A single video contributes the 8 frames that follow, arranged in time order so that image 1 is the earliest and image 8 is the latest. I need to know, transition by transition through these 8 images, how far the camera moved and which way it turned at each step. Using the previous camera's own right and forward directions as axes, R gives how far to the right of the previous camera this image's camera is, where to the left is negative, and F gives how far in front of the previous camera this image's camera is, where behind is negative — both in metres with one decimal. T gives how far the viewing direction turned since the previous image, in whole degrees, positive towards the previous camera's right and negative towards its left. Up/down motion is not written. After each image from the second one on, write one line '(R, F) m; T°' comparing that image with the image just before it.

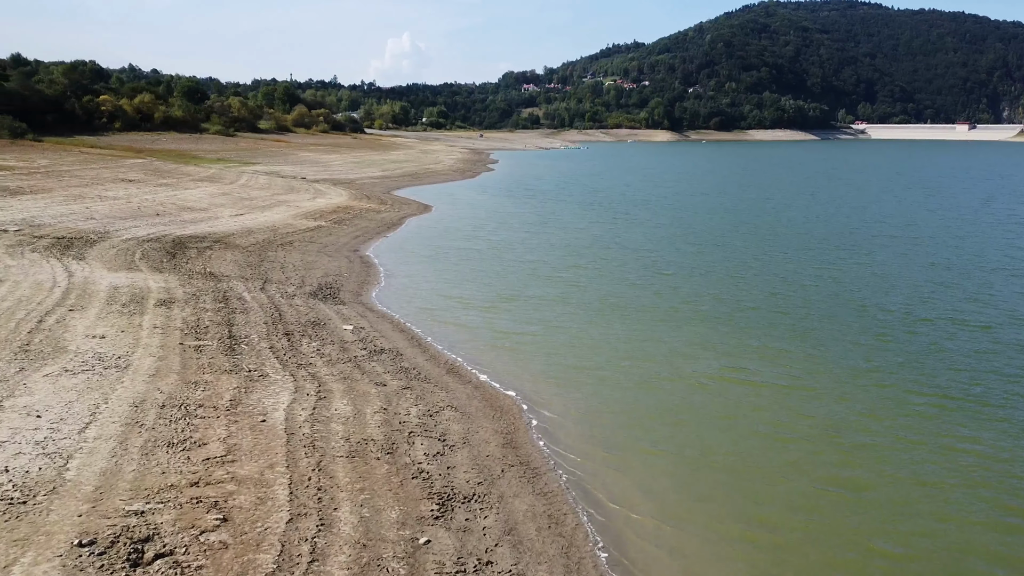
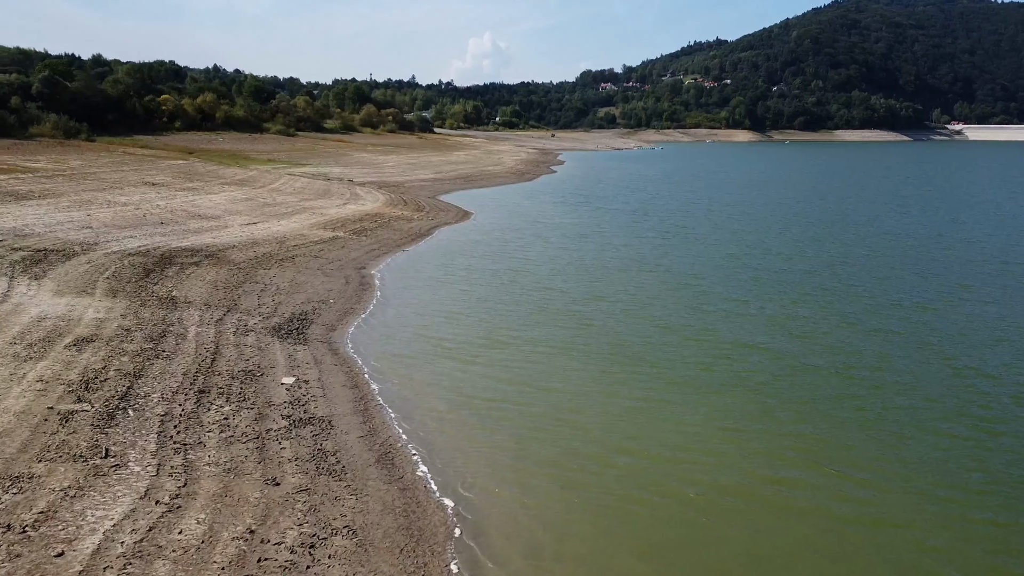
(+1.2, +2.9) m; -5°
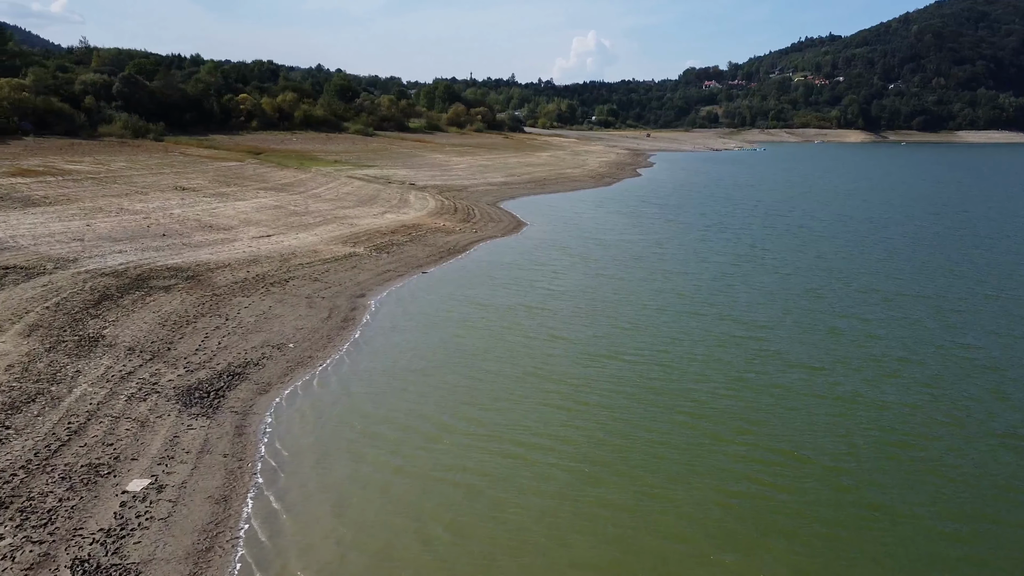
(+1.5, +3.4) m; -7°
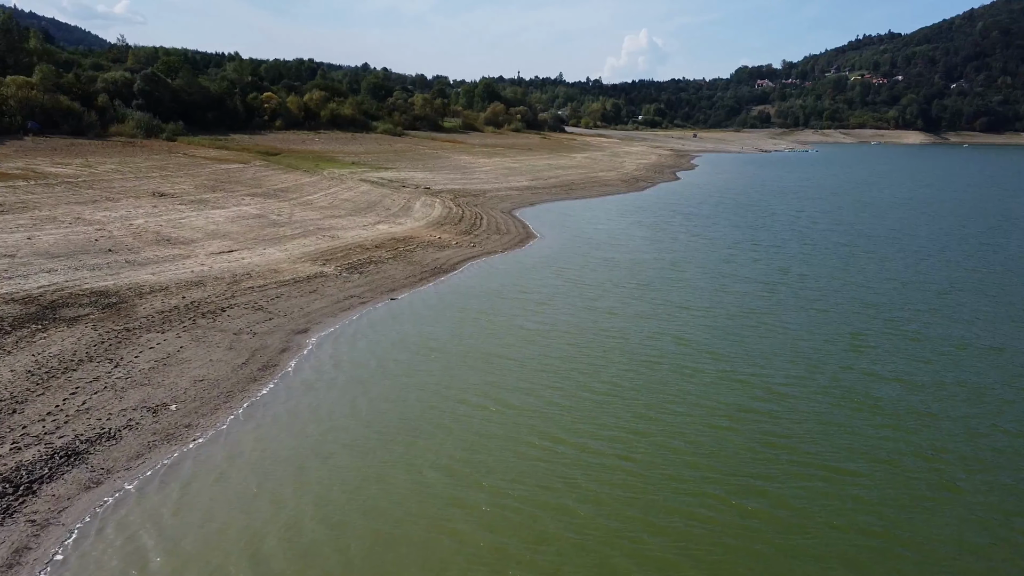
(+1.3, +2.8) m; -3°
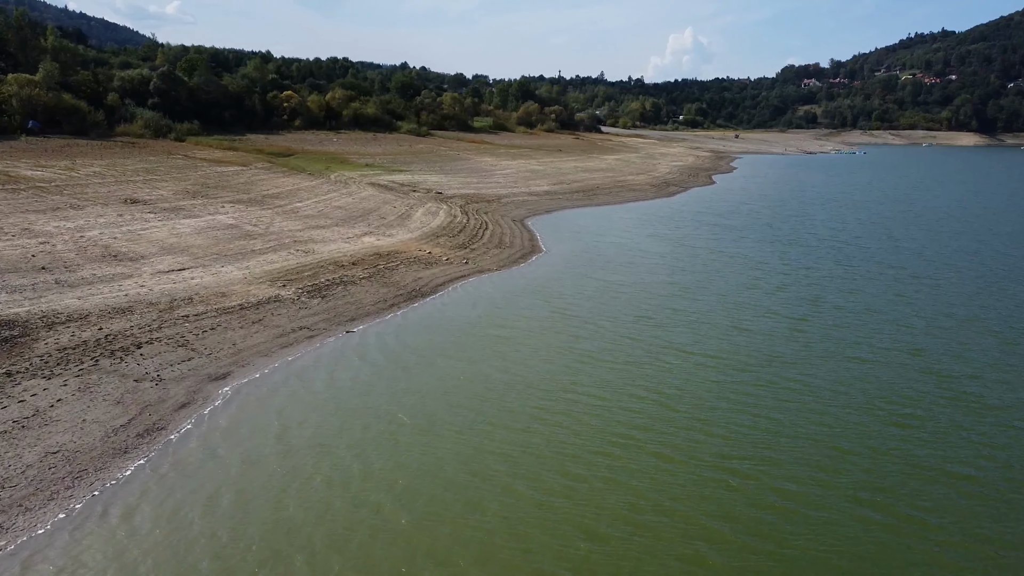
(+1.1, +2.5) m; -3°
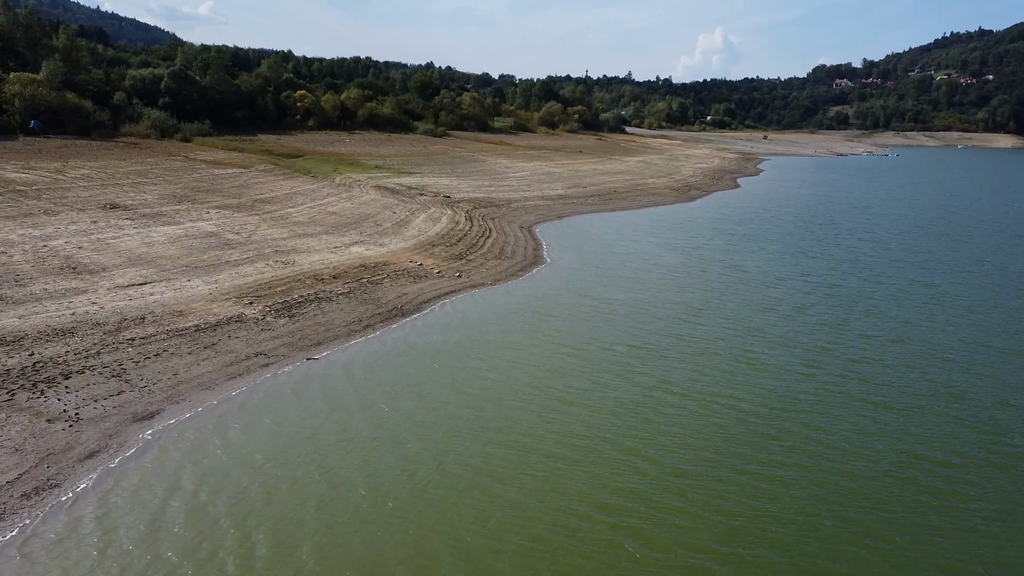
(+0.7, +1.6) m; -2°
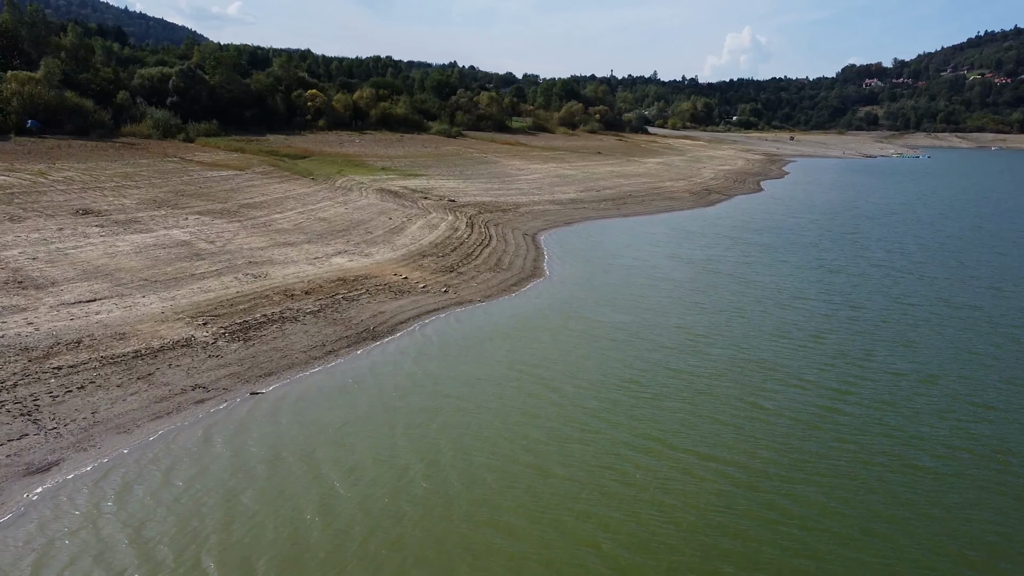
(+0.7, +1.6) m; -2°
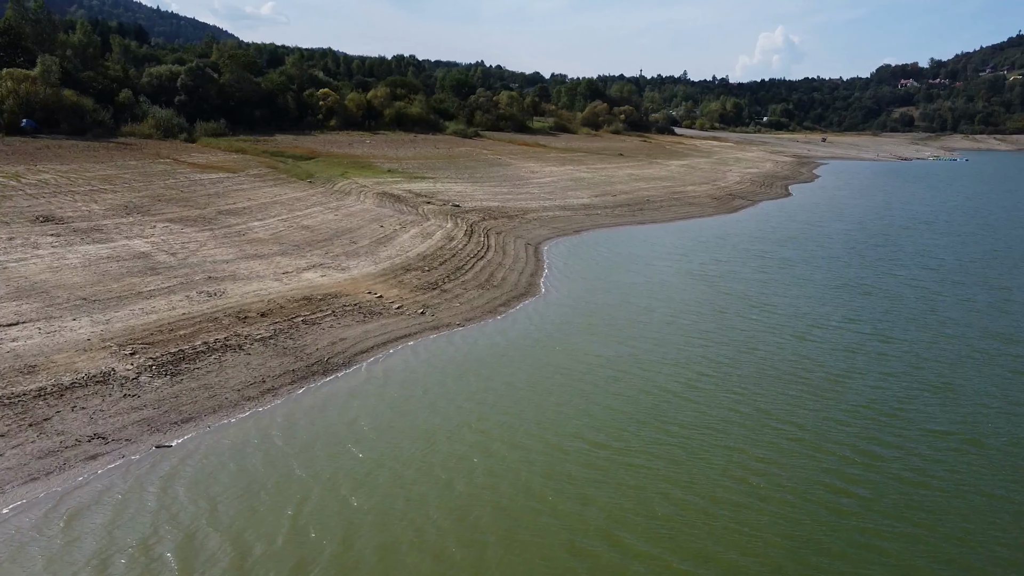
(+0.8, +1.9) m; -2°
